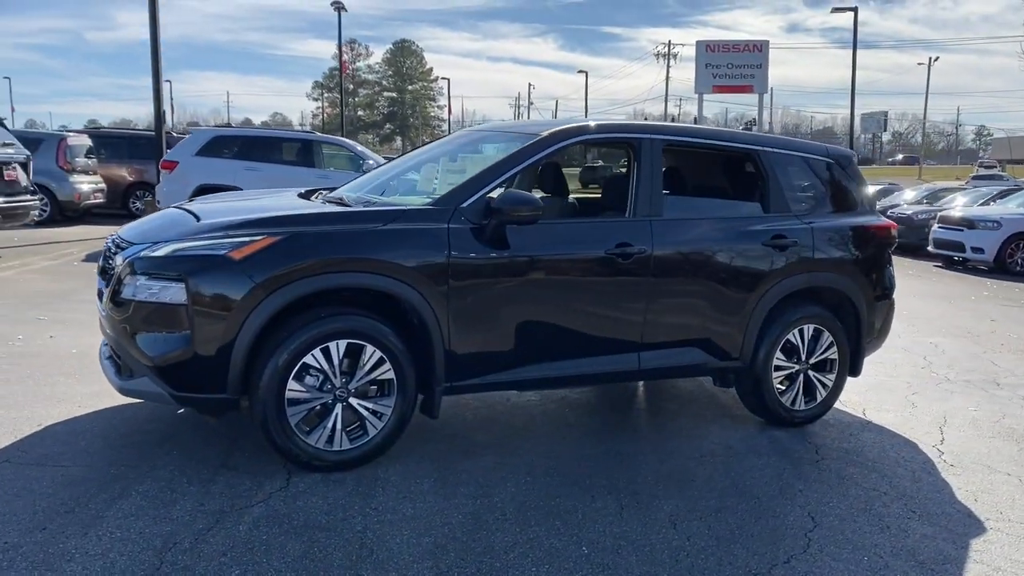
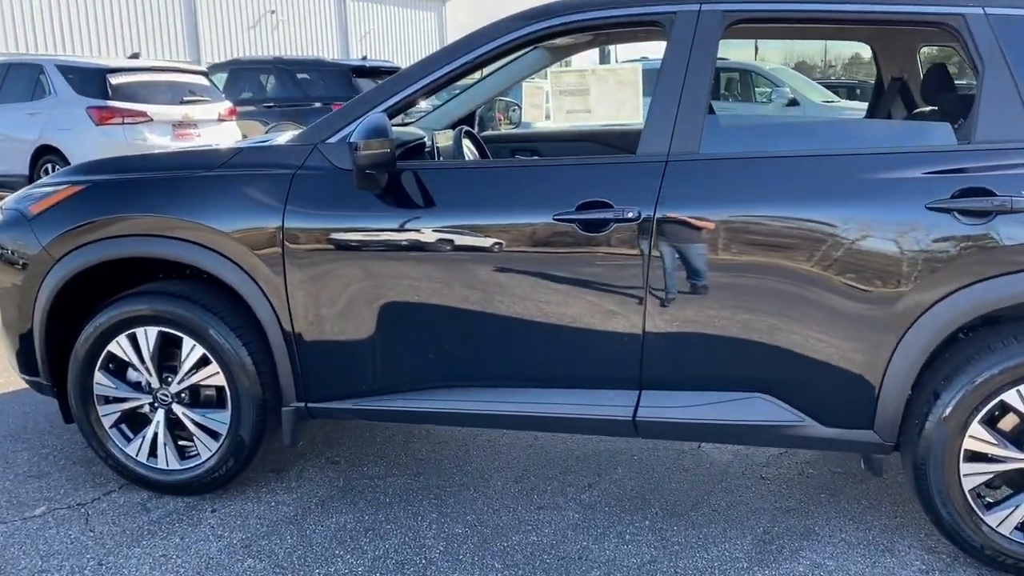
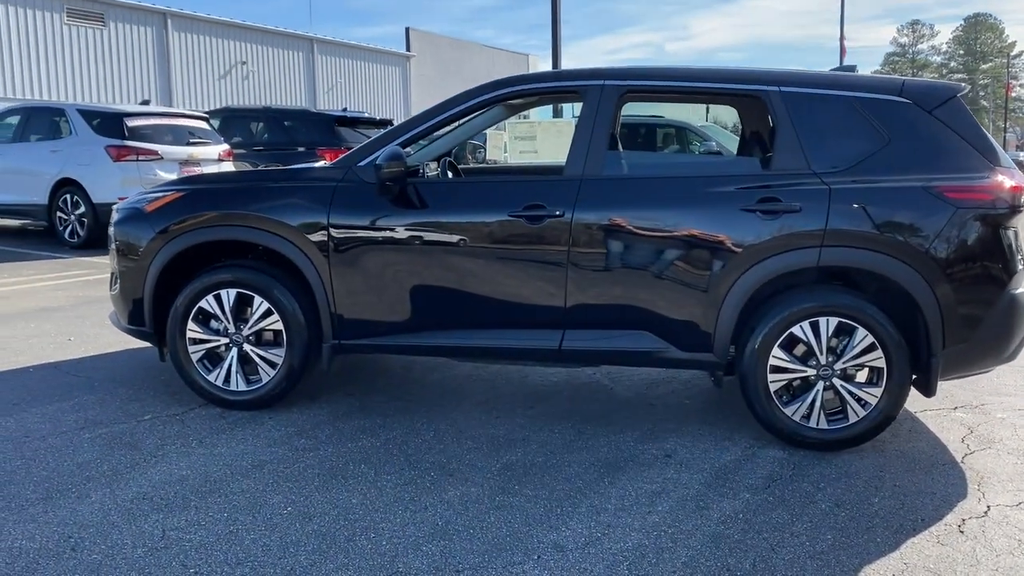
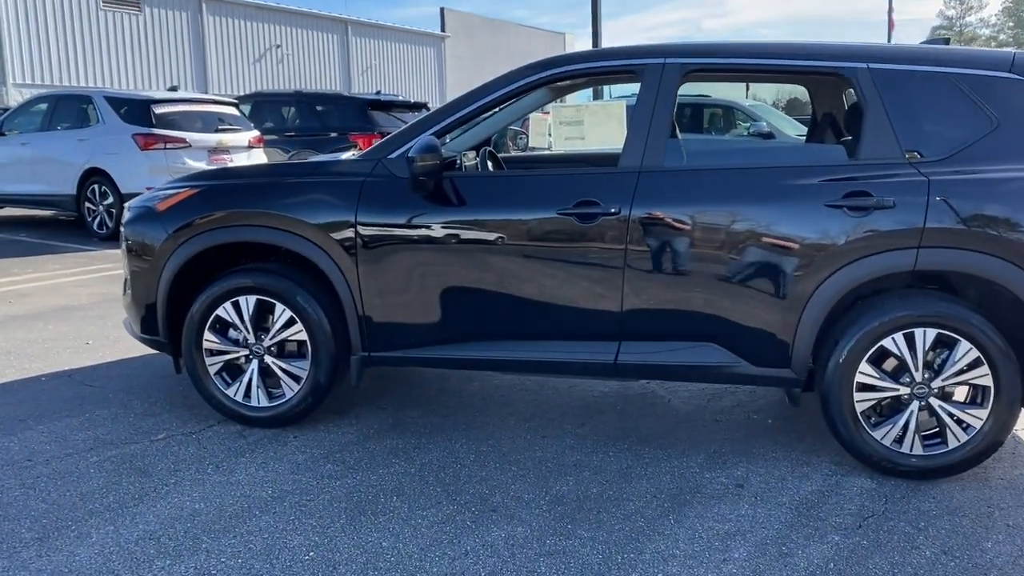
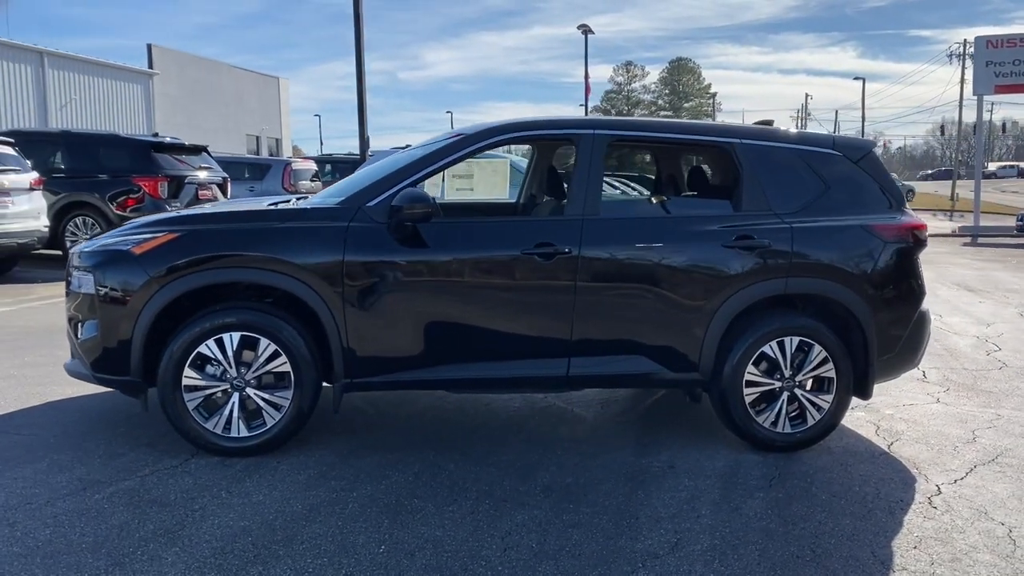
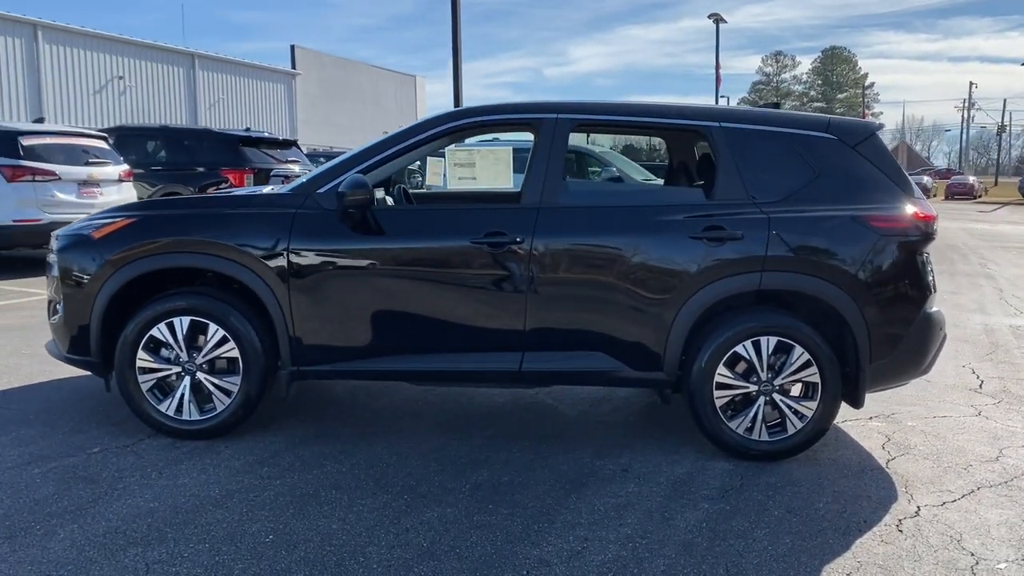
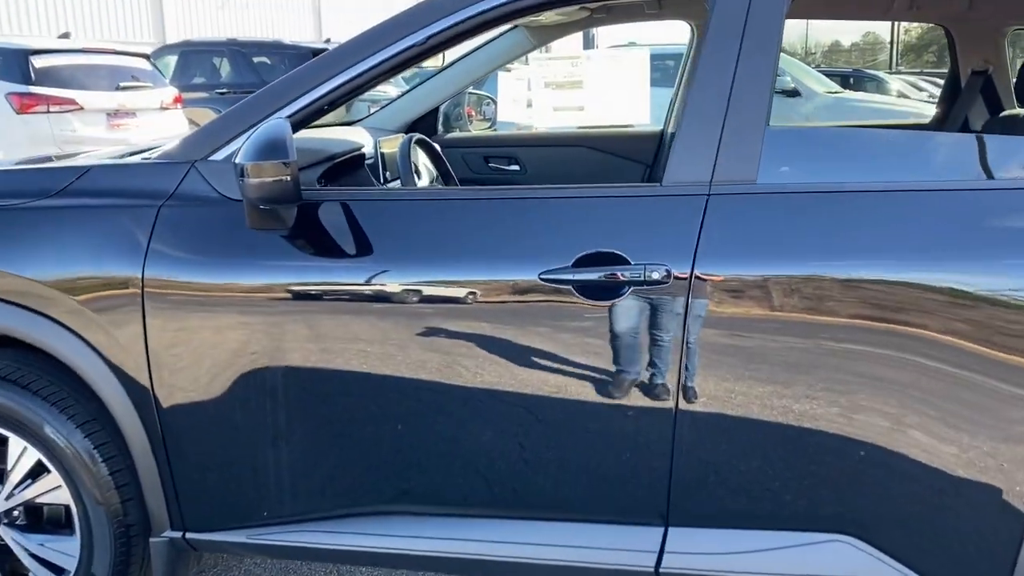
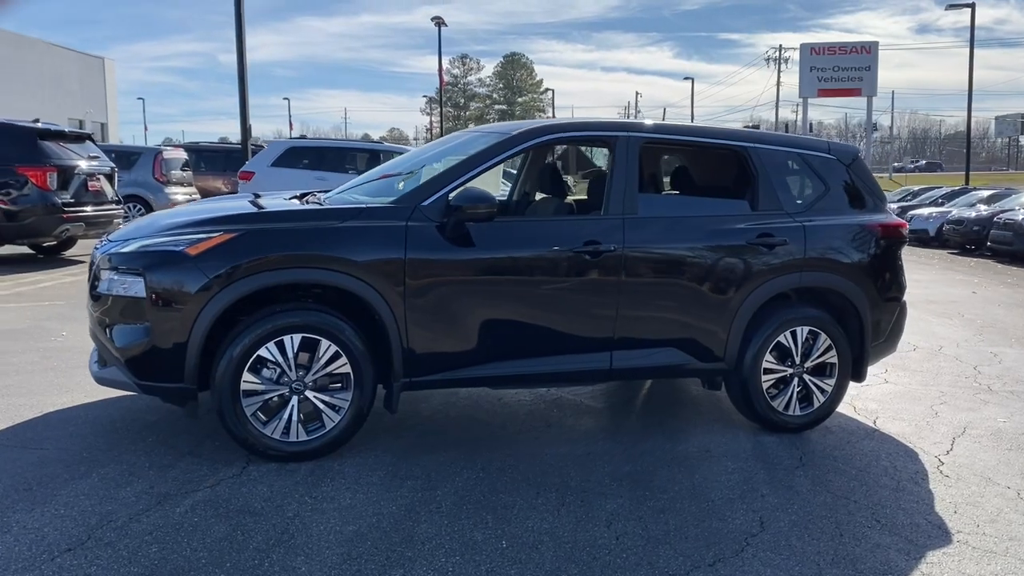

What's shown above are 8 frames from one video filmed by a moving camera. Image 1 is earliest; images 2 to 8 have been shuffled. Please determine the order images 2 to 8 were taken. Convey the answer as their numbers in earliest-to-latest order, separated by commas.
8, 5, 6, 3, 4, 2, 7
